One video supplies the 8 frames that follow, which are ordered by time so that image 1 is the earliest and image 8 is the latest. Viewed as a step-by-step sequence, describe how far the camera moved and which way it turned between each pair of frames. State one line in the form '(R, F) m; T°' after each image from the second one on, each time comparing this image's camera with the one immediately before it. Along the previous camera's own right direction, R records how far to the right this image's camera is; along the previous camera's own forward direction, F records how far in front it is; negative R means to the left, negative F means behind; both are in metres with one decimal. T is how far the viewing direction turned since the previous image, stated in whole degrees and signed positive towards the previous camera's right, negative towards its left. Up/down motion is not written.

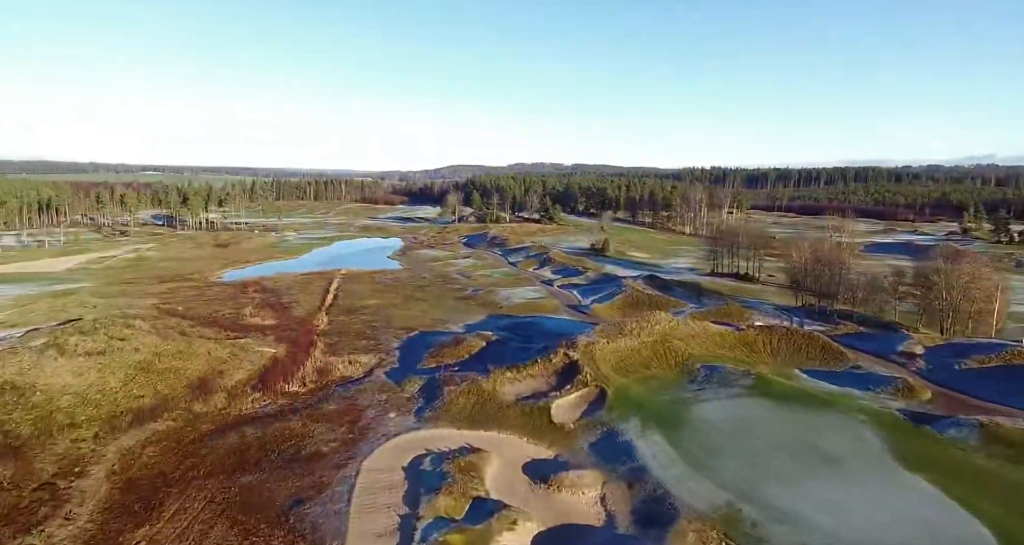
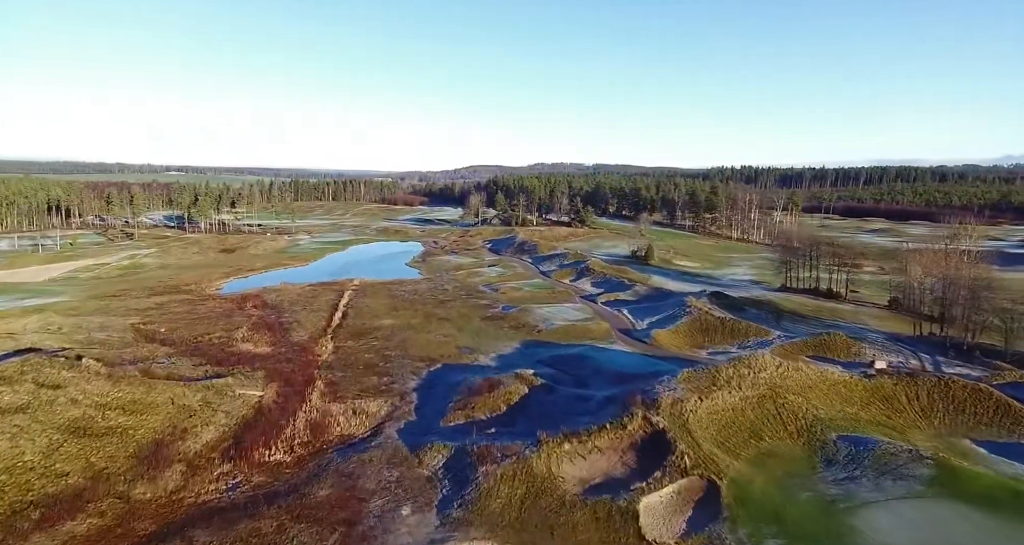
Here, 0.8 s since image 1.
(-1.7, +9.6) m; -2°
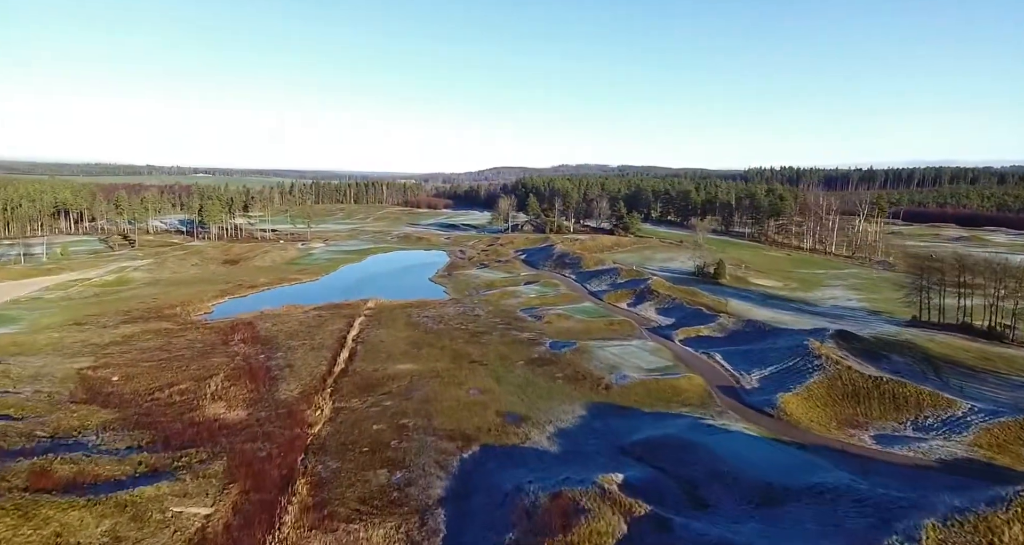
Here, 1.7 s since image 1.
(-2.2, +12.4) m; -2°
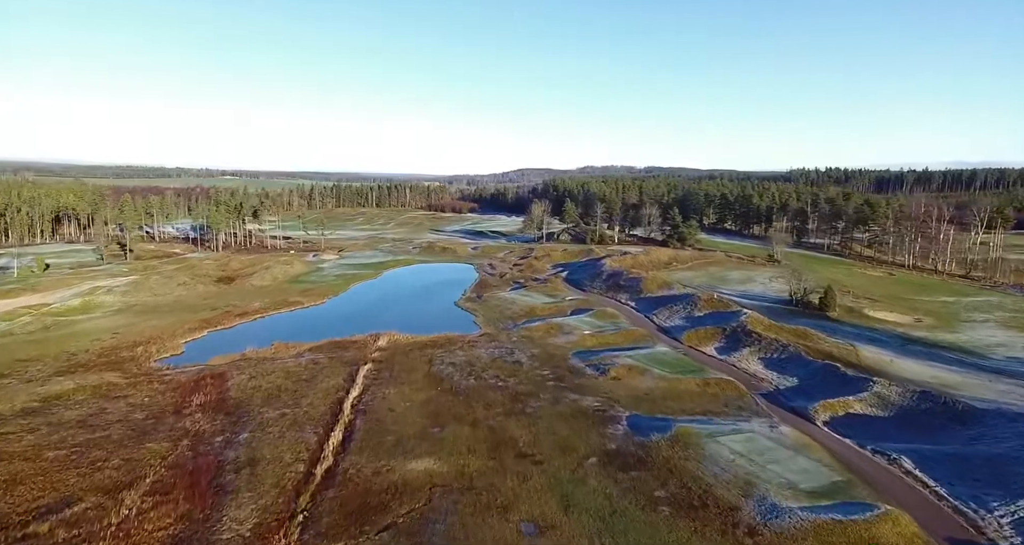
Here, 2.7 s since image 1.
(-2.1, +13.7) m; -2°
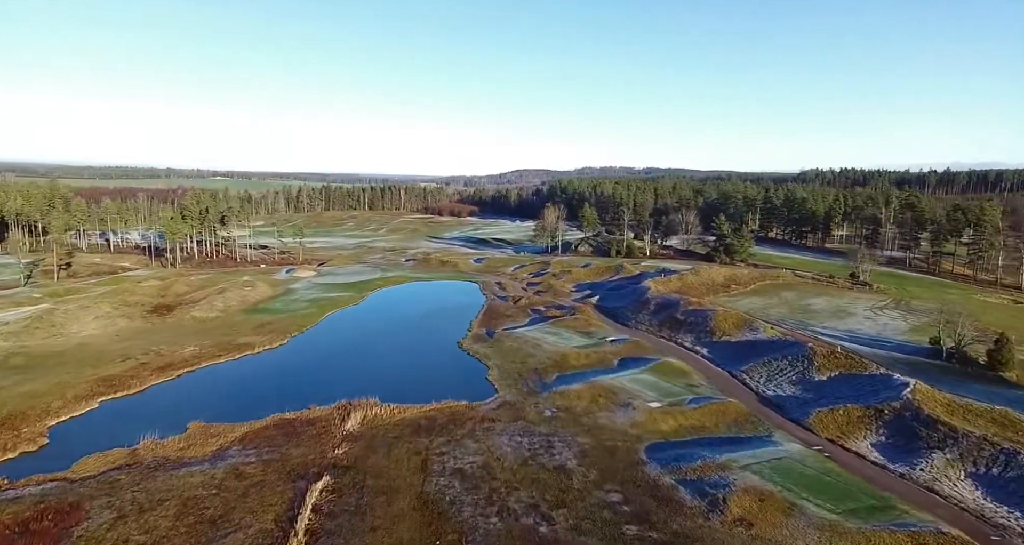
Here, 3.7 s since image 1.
(-2.0, +16.3) m; 0°
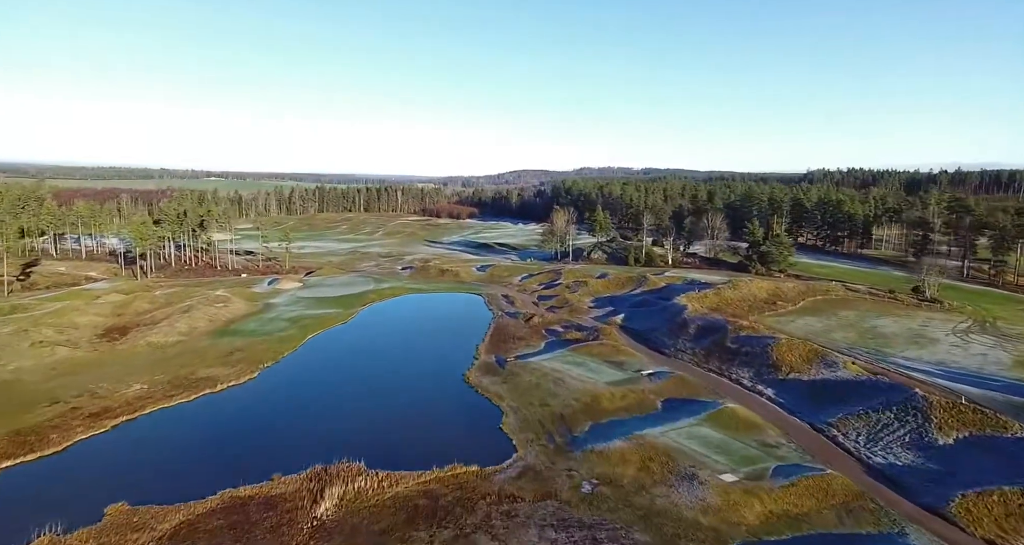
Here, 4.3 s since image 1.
(-1.2, +8.4) m; 0°
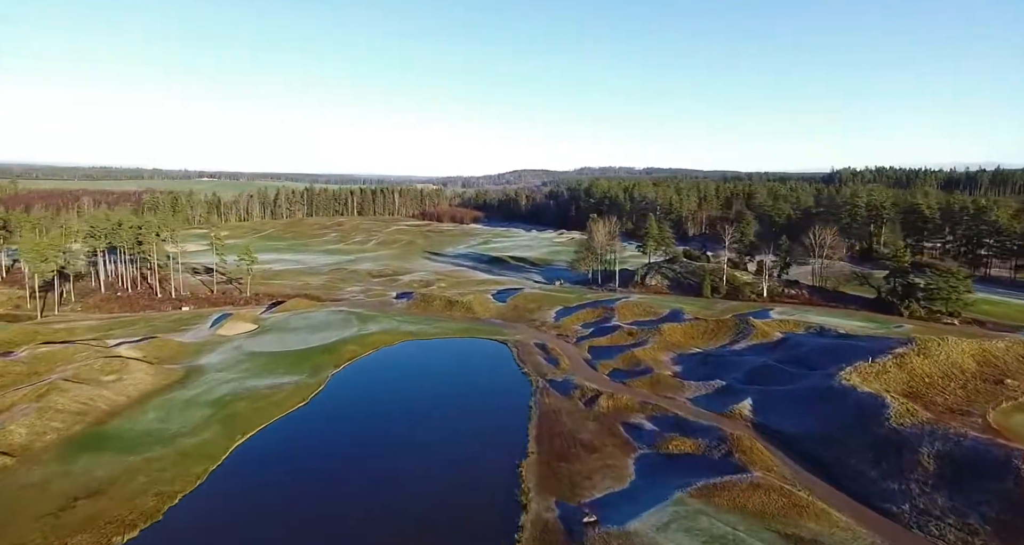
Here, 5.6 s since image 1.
(-3.2, +20.8) m; 0°
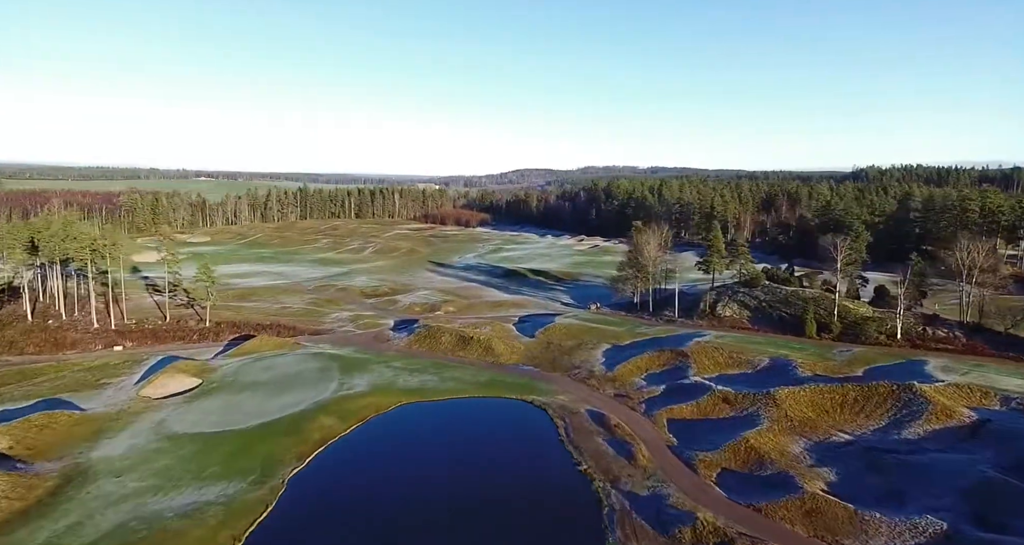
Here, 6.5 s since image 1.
(-2.4, +14.8) m; 0°
